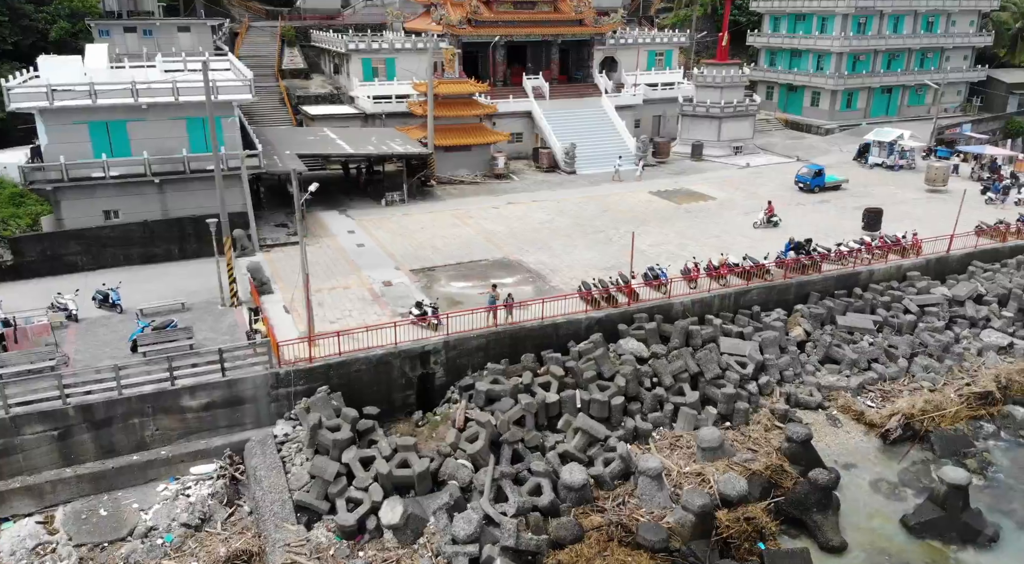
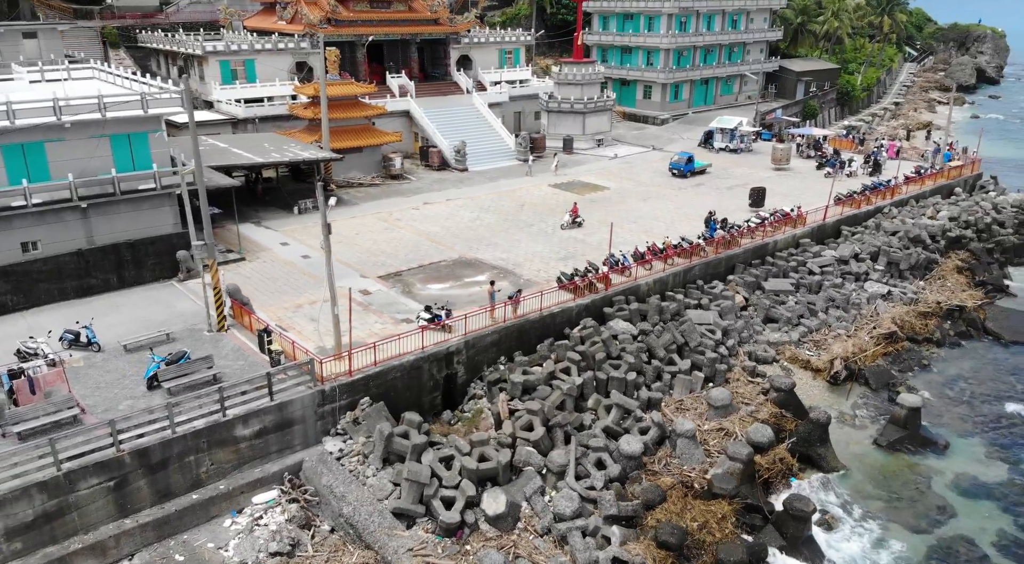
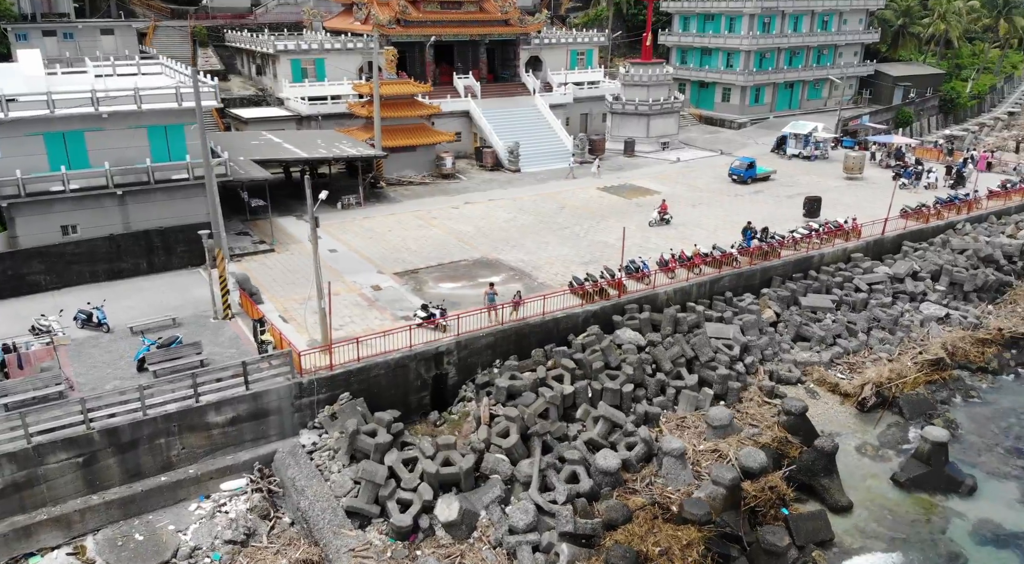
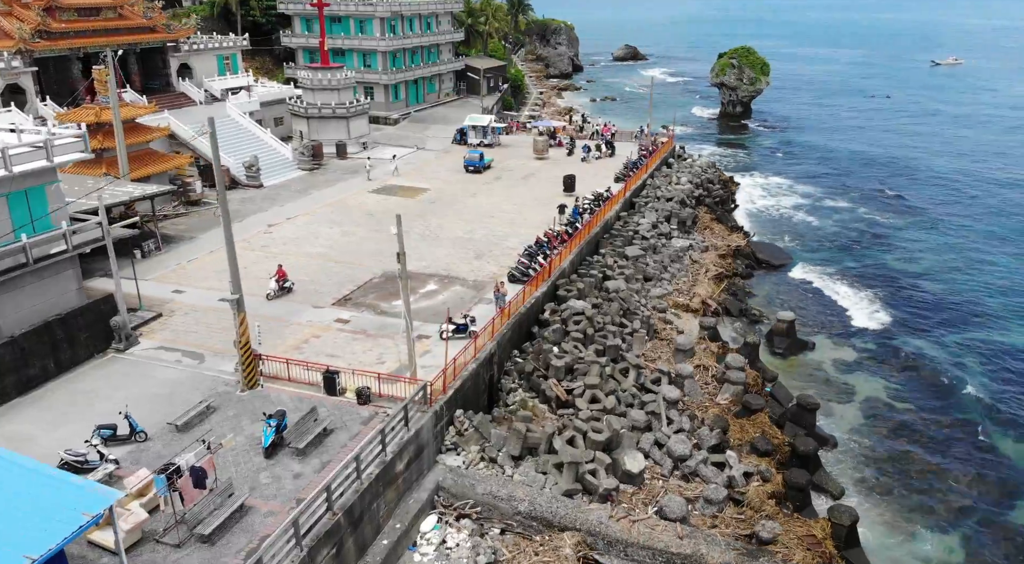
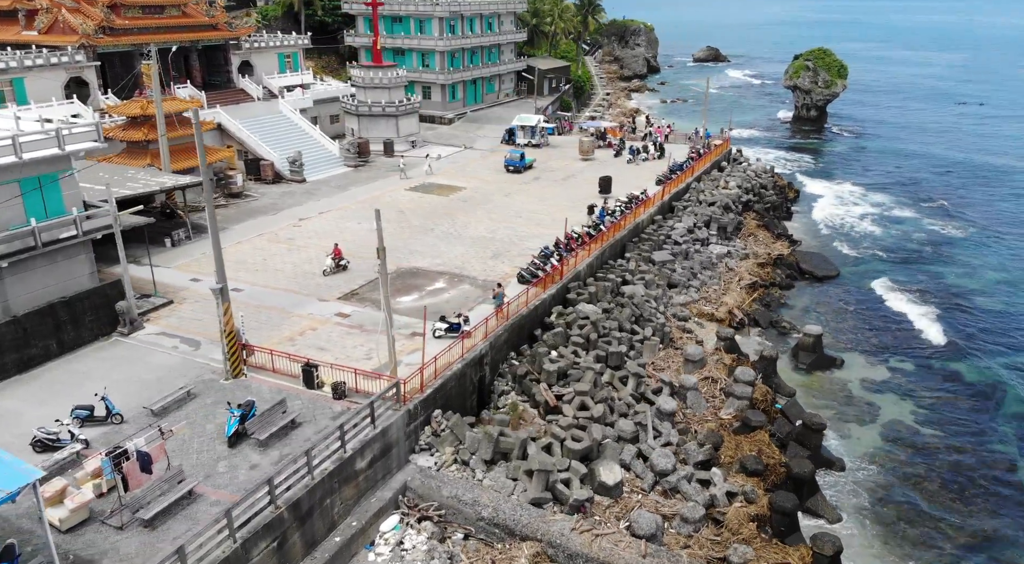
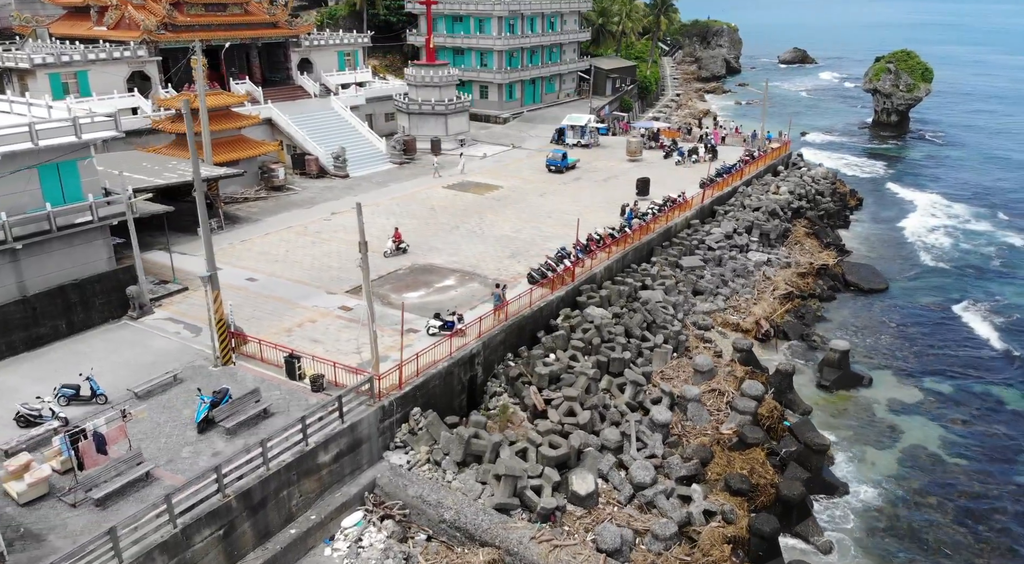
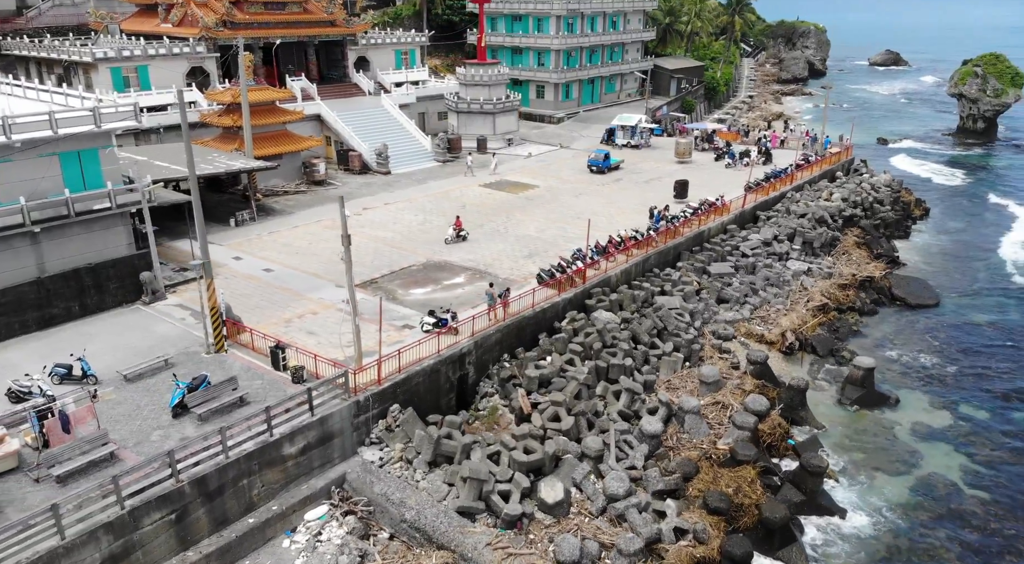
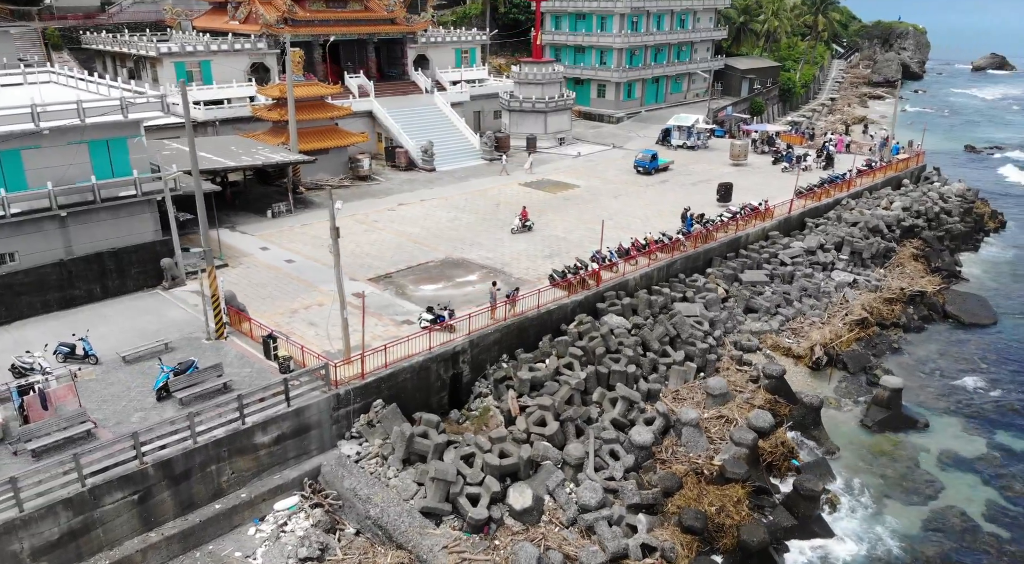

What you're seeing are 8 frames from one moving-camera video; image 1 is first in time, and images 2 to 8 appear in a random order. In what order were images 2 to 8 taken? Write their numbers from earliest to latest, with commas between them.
3, 2, 8, 7, 6, 5, 4
